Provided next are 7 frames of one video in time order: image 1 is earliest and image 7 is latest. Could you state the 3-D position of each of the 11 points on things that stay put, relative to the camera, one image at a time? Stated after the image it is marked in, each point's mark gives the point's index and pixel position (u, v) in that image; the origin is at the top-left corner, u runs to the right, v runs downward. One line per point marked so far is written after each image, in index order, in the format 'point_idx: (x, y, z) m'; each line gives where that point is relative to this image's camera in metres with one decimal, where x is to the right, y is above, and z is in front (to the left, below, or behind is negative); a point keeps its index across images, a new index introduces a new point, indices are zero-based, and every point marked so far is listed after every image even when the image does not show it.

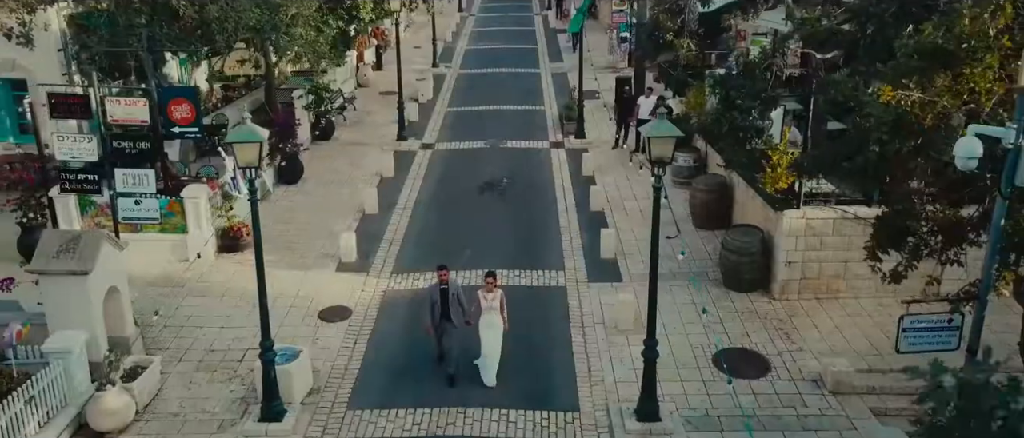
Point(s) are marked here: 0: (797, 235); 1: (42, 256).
0: (+3.3, -0.2, +10.7) m
1: (-4.5, -0.4, +8.9) m
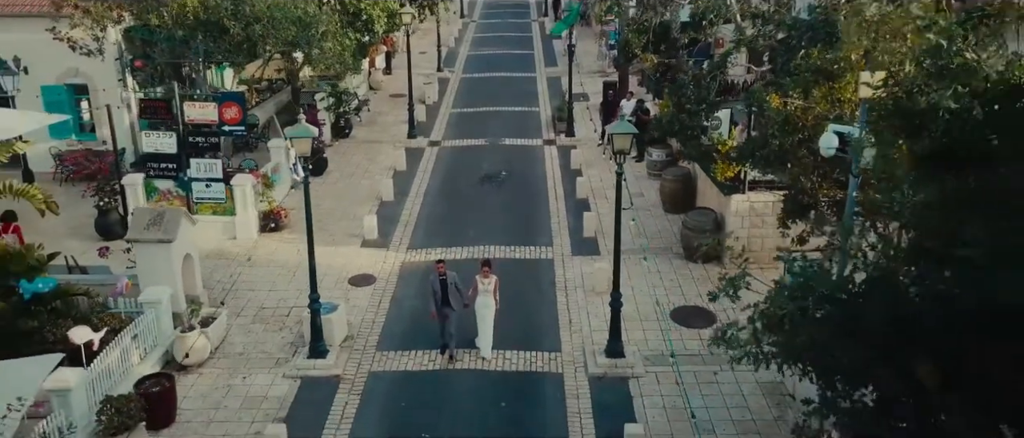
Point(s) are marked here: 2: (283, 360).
0: (+3.3, +0.1, +13.0) m
1: (-4.6, -0.1, +11.3) m
2: (-2.8, -1.7, +11.2) m
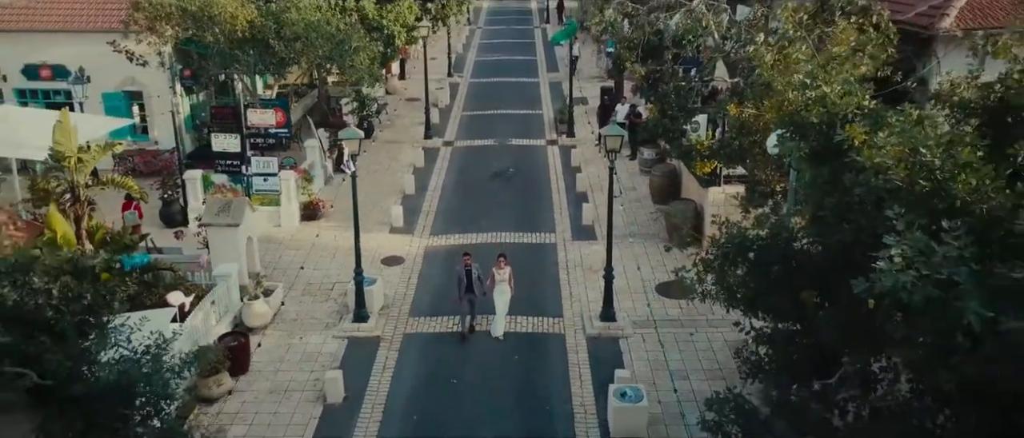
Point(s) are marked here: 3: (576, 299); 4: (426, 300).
0: (+3.4, +0.2, +15.3) m
1: (-4.5, +0.1, +13.5) m
2: (-2.7, -1.5, +13.5) m
3: (+1.0, -1.3, +14.2) m
4: (-1.4, -1.3, +14.4) m
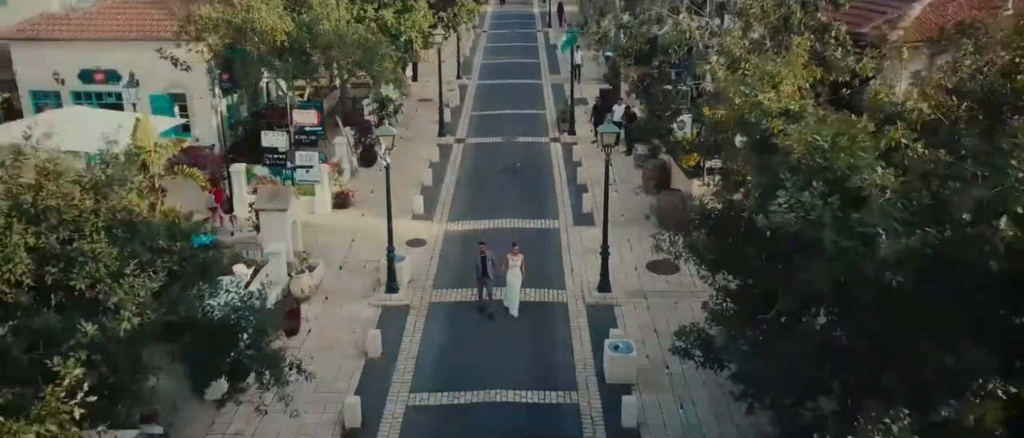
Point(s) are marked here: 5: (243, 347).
0: (+3.6, +0.5, +17.5) m
1: (-4.3, +0.3, +15.7) m
2: (-2.5, -1.3, +15.7) m
3: (+1.2, -1.0, +16.4) m
4: (-1.2, -1.0, +16.6) m
5: (-2.7, -1.3, +9.1) m
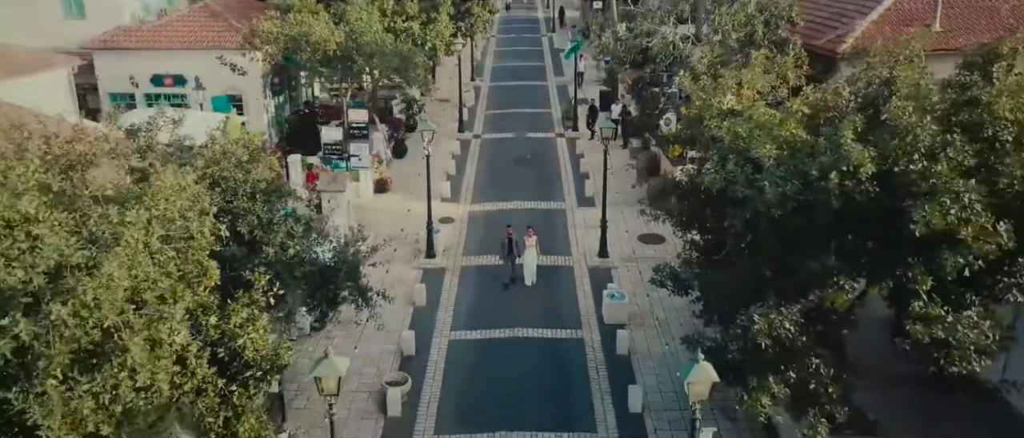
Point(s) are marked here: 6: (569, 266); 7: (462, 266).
0: (+3.9, +0.9, +21.0) m
1: (-4.0, +0.7, +19.2) m
2: (-2.2, -0.9, +19.2) m
3: (+1.5, -0.6, +19.9) m
4: (-0.9, -0.6, +20.1) m
5: (-2.3, -0.9, +12.6) m
6: (+1.2, -1.0, +18.9) m
7: (-1.0, -1.0, +19.0) m
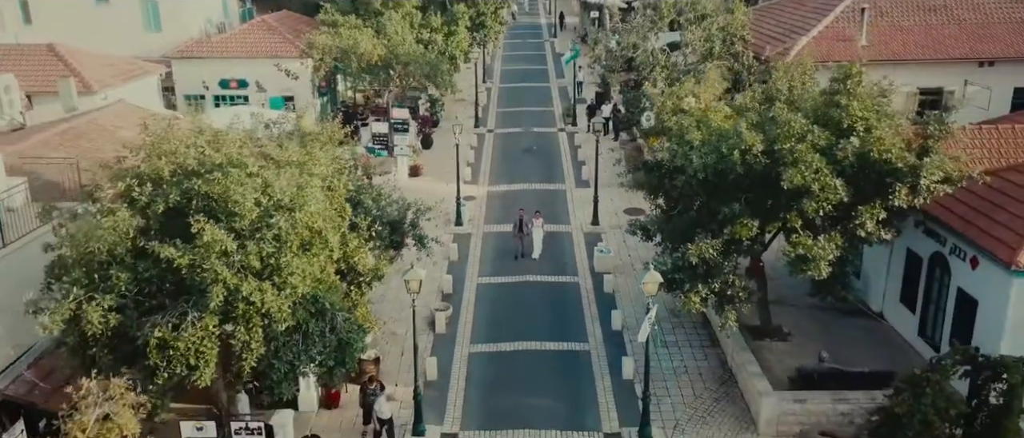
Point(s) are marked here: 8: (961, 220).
0: (+4.2, +1.6, +26.0) m
1: (-3.7, +1.4, +24.2) m
2: (-1.9, -0.2, +24.2) m
3: (+1.8, +0.1, +25.0) m
4: (-0.6, 0.0, +25.1) m
5: (-2.0, -0.3, +17.6) m
6: (+1.5, -0.4, +23.9) m
7: (-0.7, -0.3, +24.1) m
8: (+7.1, 0.0, +14.4) m
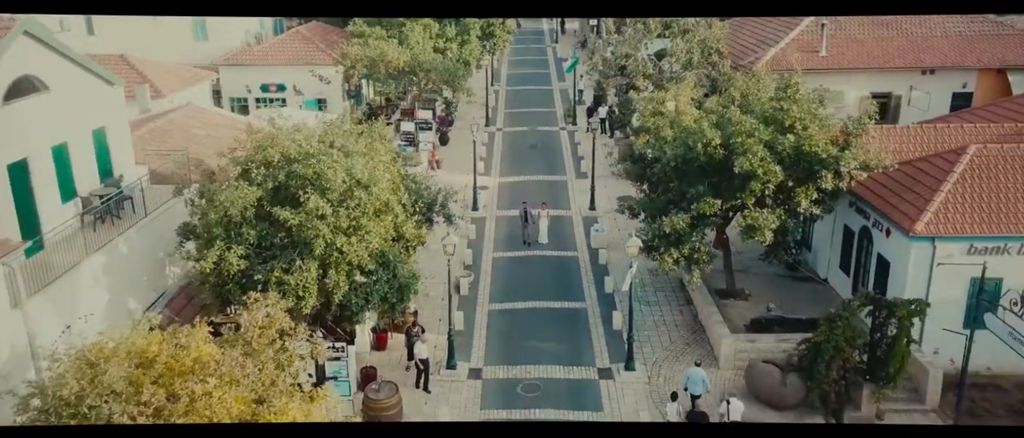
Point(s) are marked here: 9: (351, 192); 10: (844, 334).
0: (+4.5, +2.0, +30.0) m
1: (-3.4, +1.8, +28.3) m
2: (-1.6, +0.2, +28.2) m
3: (+2.1, +0.5, +29.0) m
4: (-0.3, +0.5, +29.1) m
5: (-1.8, +0.2, +21.6) m
6: (+1.7, +0.1, +27.9) m
7: (-0.5, +0.1, +28.1) m
8: (+7.3, +0.4, +18.4) m
9: (-2.6, +0.4, +14.7) m
10: (+5.9, -2.0, +16.2) m
